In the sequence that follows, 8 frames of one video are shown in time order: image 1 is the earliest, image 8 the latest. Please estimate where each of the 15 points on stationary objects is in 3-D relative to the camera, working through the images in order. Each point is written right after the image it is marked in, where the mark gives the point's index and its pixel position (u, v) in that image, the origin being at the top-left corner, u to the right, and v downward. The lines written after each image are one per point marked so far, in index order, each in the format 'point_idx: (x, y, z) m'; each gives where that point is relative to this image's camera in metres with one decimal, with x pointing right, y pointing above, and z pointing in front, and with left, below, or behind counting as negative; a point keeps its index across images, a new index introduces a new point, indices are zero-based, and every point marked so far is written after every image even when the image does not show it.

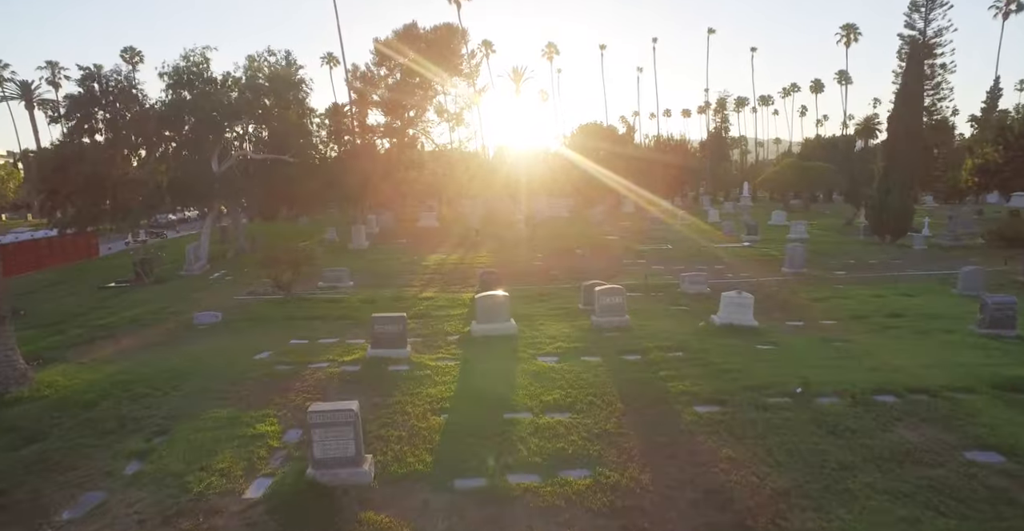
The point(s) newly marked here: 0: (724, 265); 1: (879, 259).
0: (+6.0, 0.0, +19.1) m
1: (+10.4, +0.2, +19.5) m
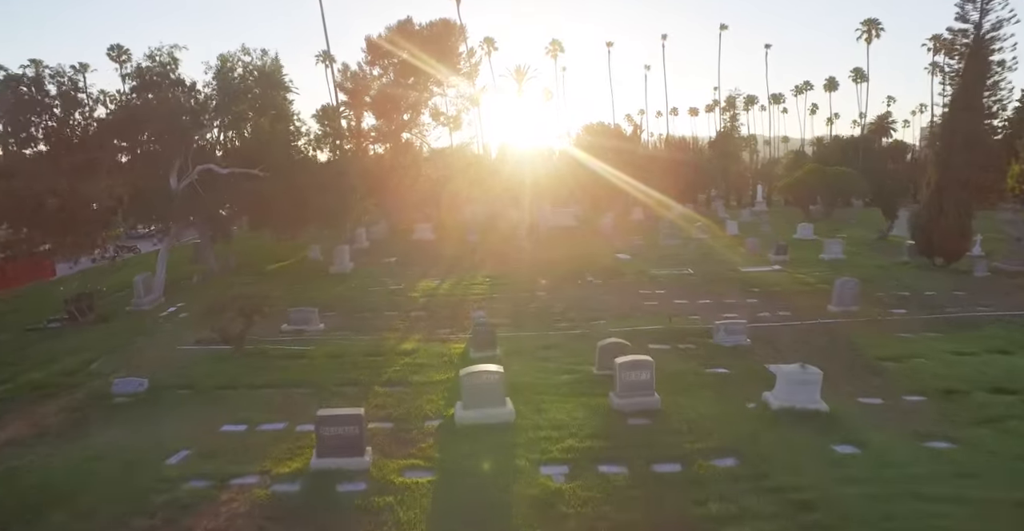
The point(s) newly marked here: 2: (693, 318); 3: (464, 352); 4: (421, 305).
0: (+5.9, -0.8, +16.4) m
1: (+10.4, -0.6, +16.7) m
2: (+3.9, -1.1, +14.8) m
3: (-0.9, -1.6, +12.4) m
4: (-2.3, -1.0, +17.1) m
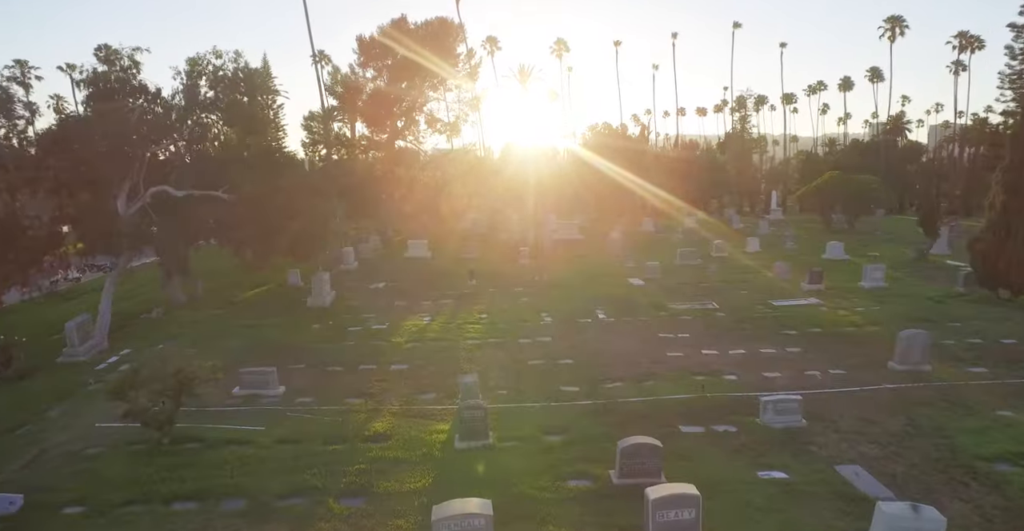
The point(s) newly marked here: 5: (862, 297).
0: (+5.9, -1.7, +13.9) m
1: (+10.4, -1.5, +14.1) m
2: (+3.9, -2.0, +12.3) m
3: (-0.9, -2.5, +9.9) m
4: (-2.3, -1.9, +14.6) m
5: (+9.6, -0.9, +18.8) m
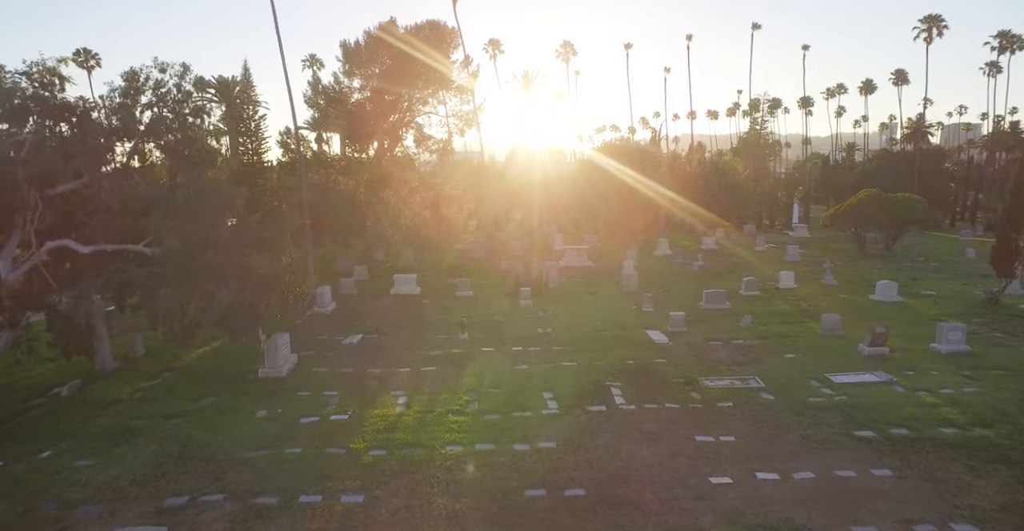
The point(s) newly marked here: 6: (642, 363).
0: (+5.8, -3.1, +10.2) m
1: (+10.3, -2.9, +10.4) m
2: (+3.7, -3.5, +8.6) m
3: (-1.1, -4.0, +6.3) m
4: (-2.5, -3.4, +11.0) m
5: (+9.5, -2.3, +15.1) m
6: (+3.2, -2.4, +16.7) m
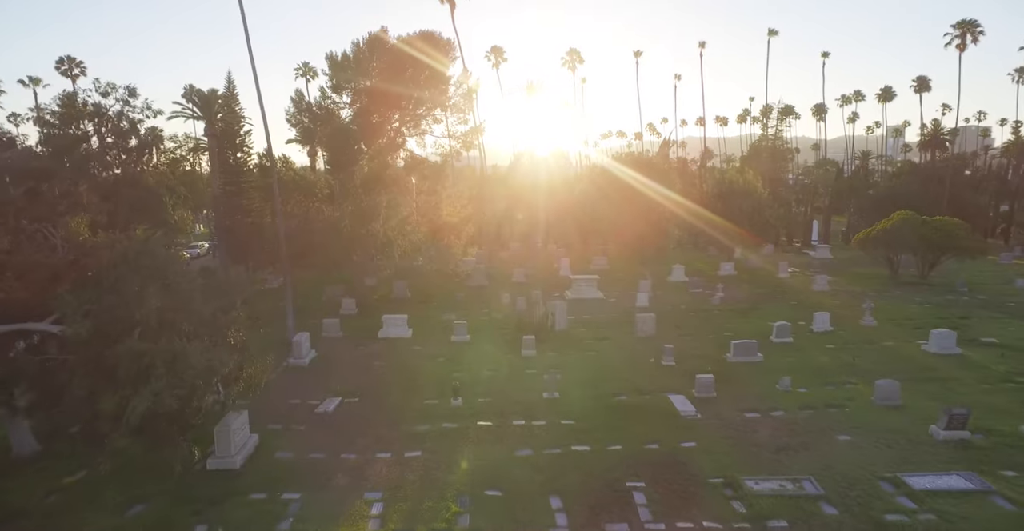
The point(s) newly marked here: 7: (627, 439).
0: (+5.7, -4.5, +7.4) m
1: (+10.2, -4.3, +7.6) m
2: (+3.7, -4.8, +5.8) m
3: (-1.2, -5.3, +3.5) m
4: (-2.5, -4.7, +8.3) m
5: (+9.5, -3.6, +12.3) m
6: (+3.2, -3.7, +13.9) m
7: (+2.4, -3.6, +14.6) m
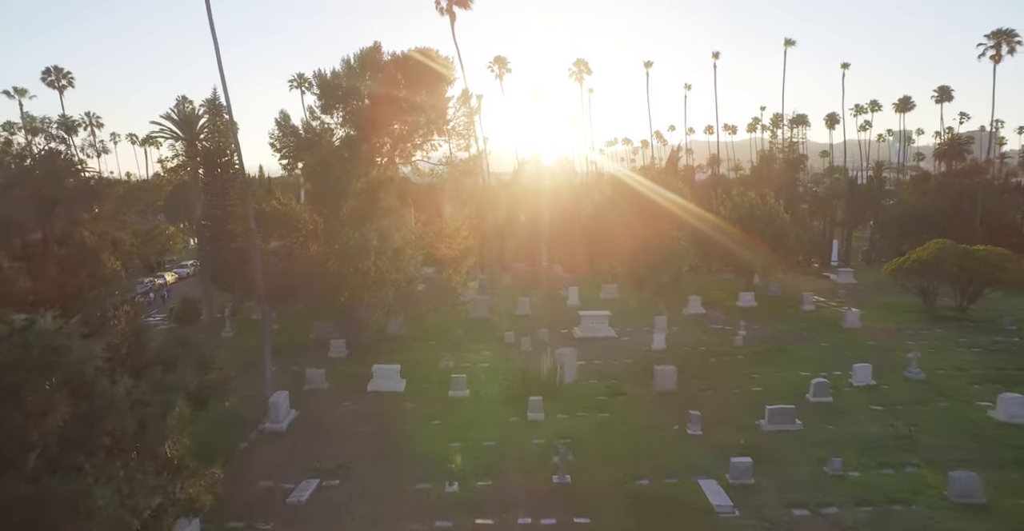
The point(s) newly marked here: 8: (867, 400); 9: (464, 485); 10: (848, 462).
0: (+5.8, -5.8, +4.9) m
1: (+10.3, -5.6, +5.1) m
2: (+3.7, -6.2, +3.4) m
3: (-1.2, -6.6, +1.1) m
4: (-2.5, -6.0, +5.9) m
5: (+9.6, -5.0, +9.8) m
6: (+3.2, -5.1, +11.4) m
7: (+2.5, -5.0, +12.2) m
8: (+9.9, -3.8, +19.1) m
9: (-1.1, -4.8, +15.0) m
10: (+7.5, -4.4, +15.2) m
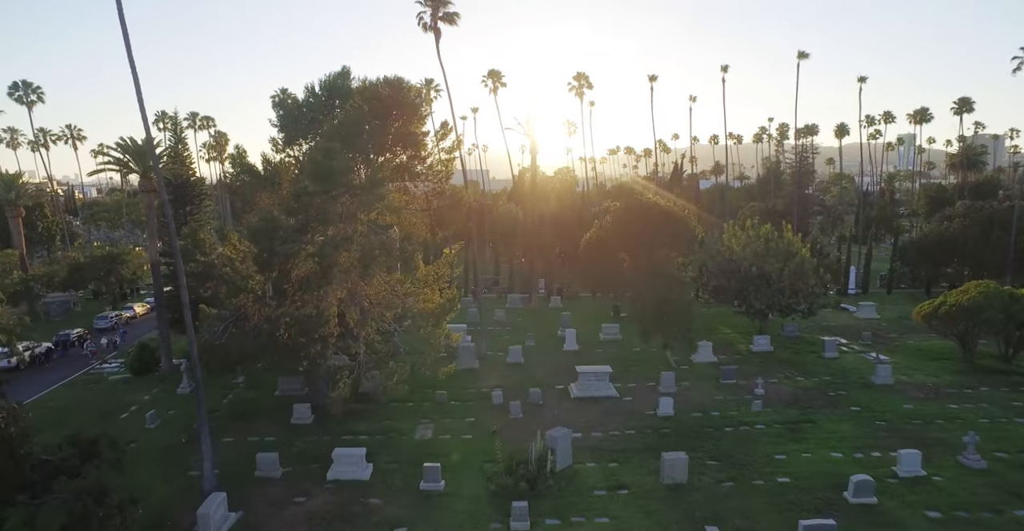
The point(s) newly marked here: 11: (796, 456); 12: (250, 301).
0: (+5.3, -7.5, +1.8) m
1: (+9.8, -7.4, +1.9) m
2: (+3.2, -7.9, +0.2) m
3: (-1.7, -8.4, -2.0) m
4: (-3.0, -7.8, +2.7) m
5: (+9.1, -6.8, +6.6) m
6: (+2.8, -6.8, +8.3) m
7: (+2.0, -6.8, +9.0) m
8: (+9.5, -5.5, +15.9) m
9: (-1.5, -6.5, +11.9) m
10: (+7.0, -6.1, +12.0) m
11: (+7.9, -5.3, +19.0) m
12: (-7.2, -1.0, +18.8) m
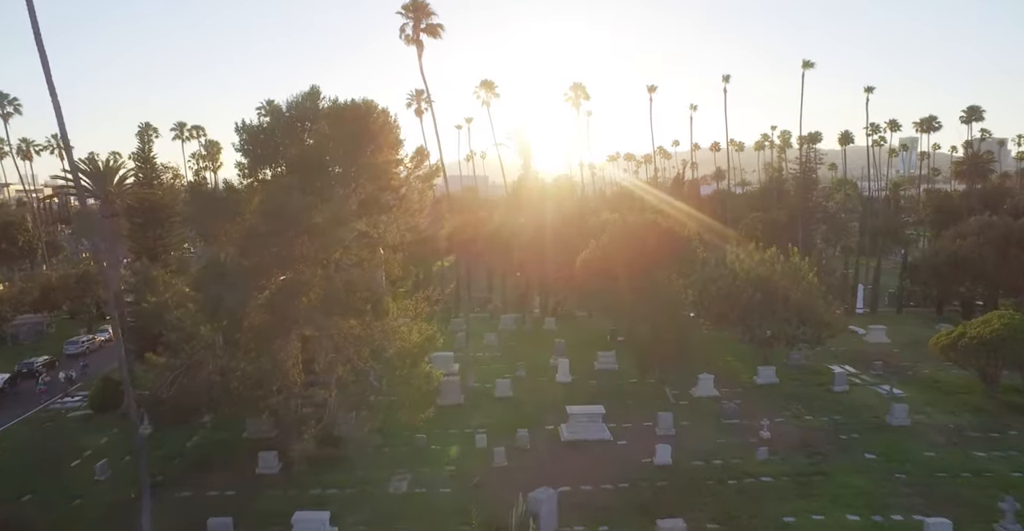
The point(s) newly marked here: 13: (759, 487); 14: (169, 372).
0: (+4.7, -8.5, -0.1) m
1: (+9.2, -8.3, 0.0) m
2: (+2.6, -8.9, -1.6) m
3: (-2.2, -9.4, -3.9) m
4: (-3.5, -8.8, +0.9) m
5: (+8.6, -7.8, +4.7) m
6: (+2.2, -7.9, +6.4) m
7: (+1.5, -7.8, +7.2) m
8: (+9.0, -6.6, +14.0) m
9: (-2.0, -7.6, +10.1) m
10: (+6.5, -7.2, +10.2) m
11: (+7.4, -6.4, +17.1) m
12: (-7.7, -2.1, +17.0) m
13: (+6.8, -6.1, +18.9) m
14: (-8.7, -2.6, +17.6) m
